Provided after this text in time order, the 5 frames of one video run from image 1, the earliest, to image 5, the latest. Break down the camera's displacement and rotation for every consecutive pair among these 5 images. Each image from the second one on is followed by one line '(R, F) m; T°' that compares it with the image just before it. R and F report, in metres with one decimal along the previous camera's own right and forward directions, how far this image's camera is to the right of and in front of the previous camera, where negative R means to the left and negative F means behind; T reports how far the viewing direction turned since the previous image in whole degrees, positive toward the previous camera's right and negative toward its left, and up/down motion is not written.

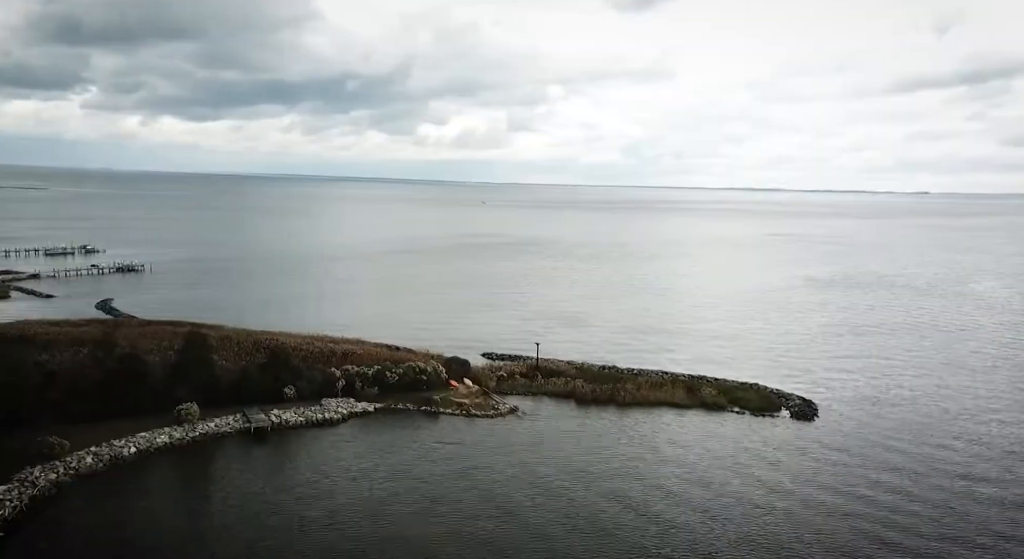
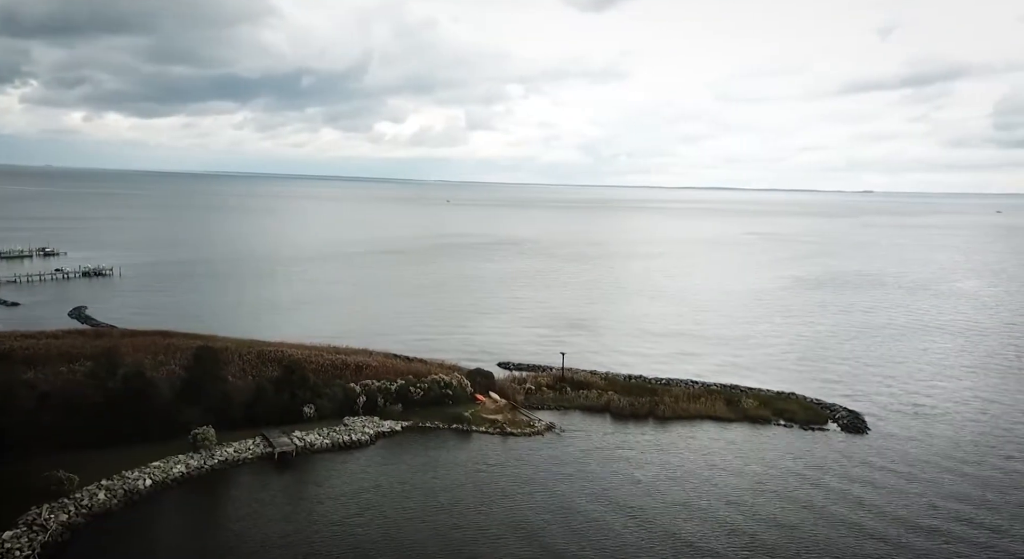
(-2.9, +2.0) m; +3°
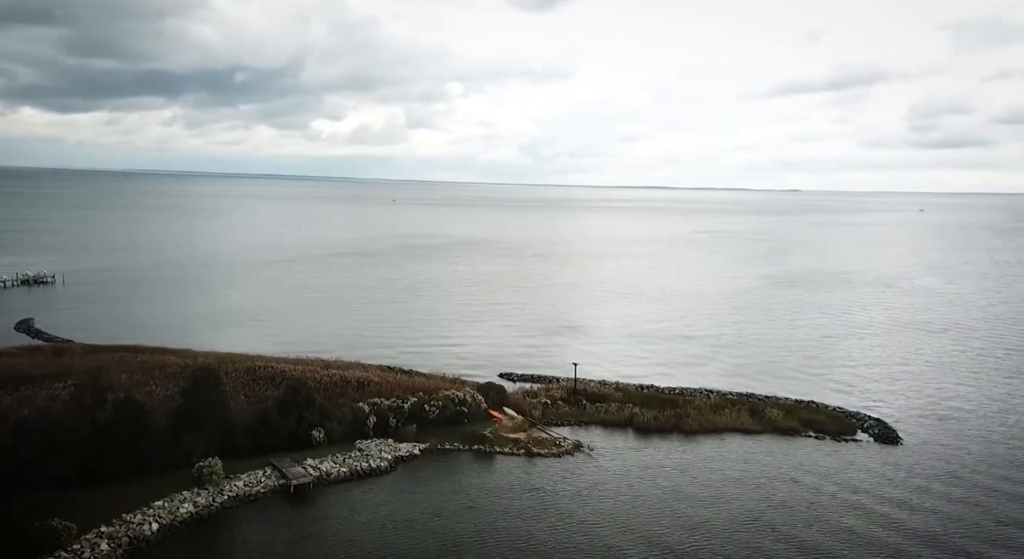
(-2.9, +2.0) m; +4°
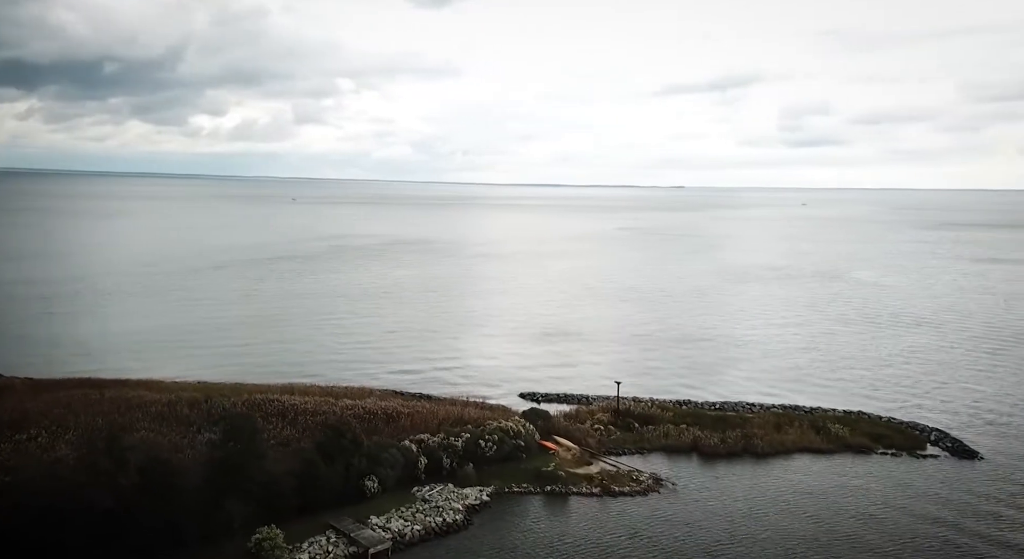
(-5.3, +3.6) m; +8°
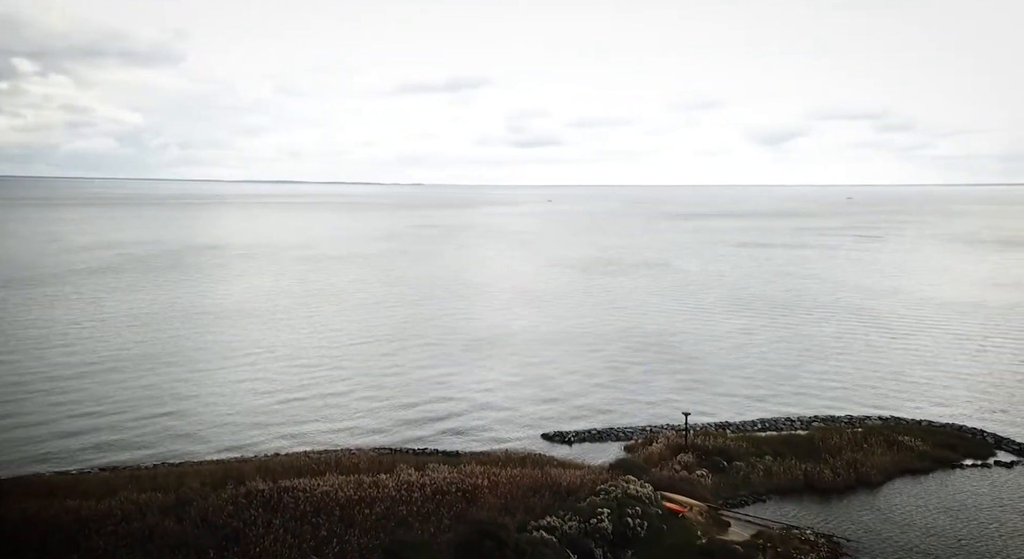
(-9.3, +7.5) m; +19°
